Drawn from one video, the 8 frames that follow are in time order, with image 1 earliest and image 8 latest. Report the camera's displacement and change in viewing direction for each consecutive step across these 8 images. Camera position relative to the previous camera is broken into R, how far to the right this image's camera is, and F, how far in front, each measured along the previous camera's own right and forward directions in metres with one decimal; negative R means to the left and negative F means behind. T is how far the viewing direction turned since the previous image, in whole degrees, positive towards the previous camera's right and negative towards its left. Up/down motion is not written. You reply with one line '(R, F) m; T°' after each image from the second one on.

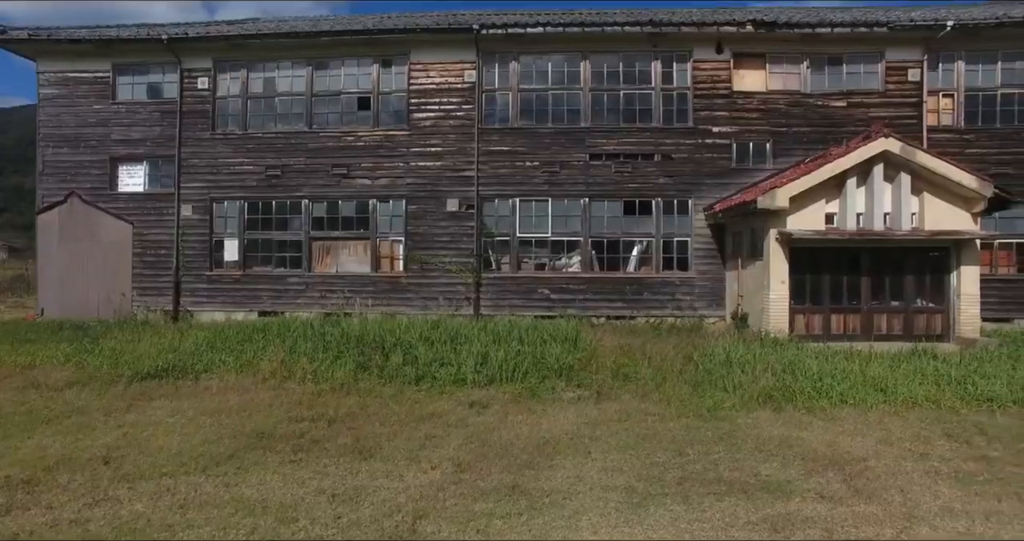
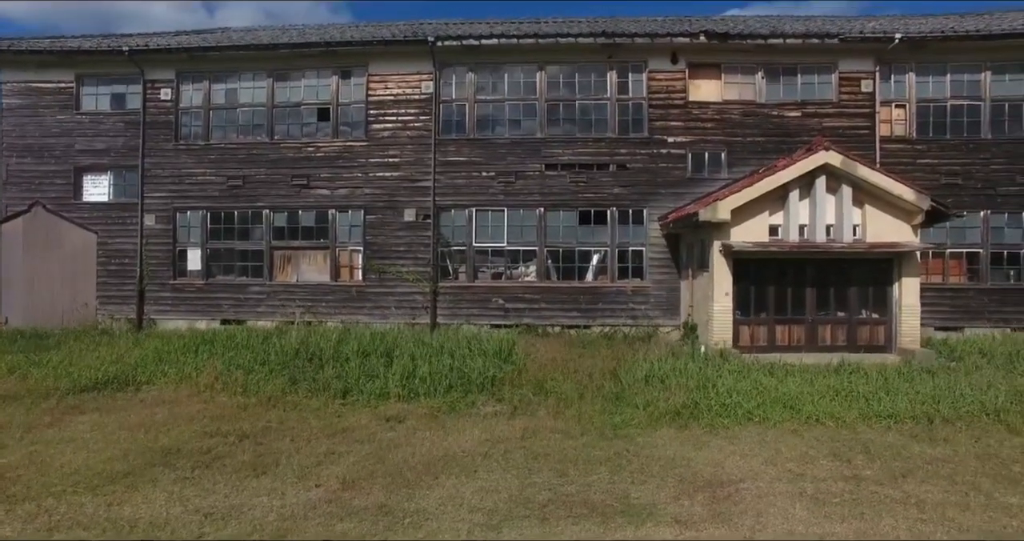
(+1.4, -0.2) m; 0°
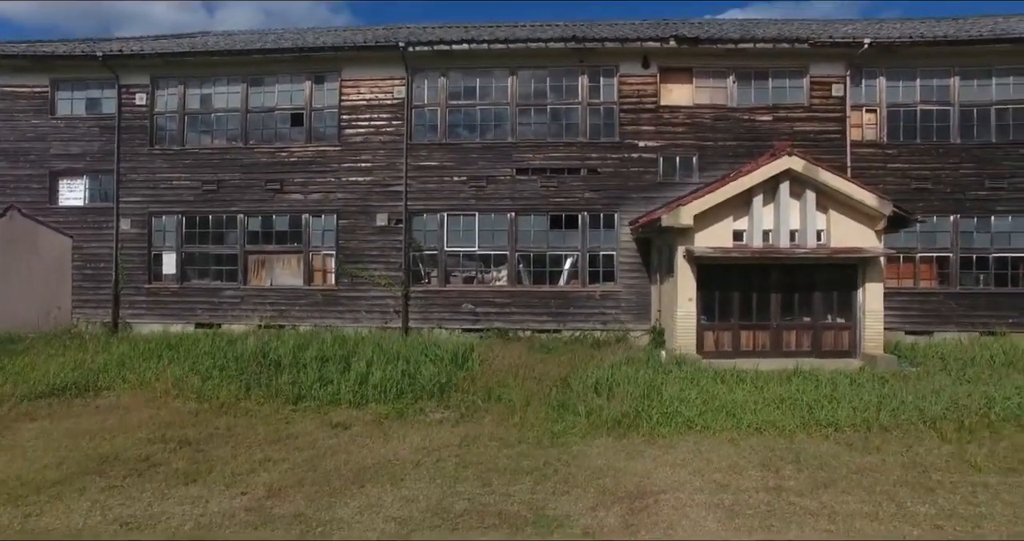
(+0.9, -0.1) m; 0°
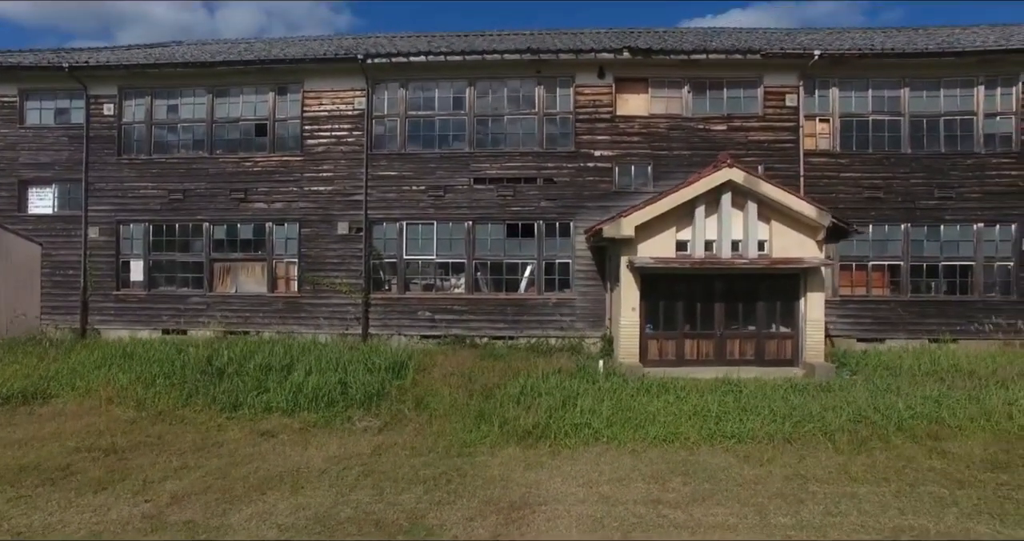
(+1.4, -0.2) m; 0°
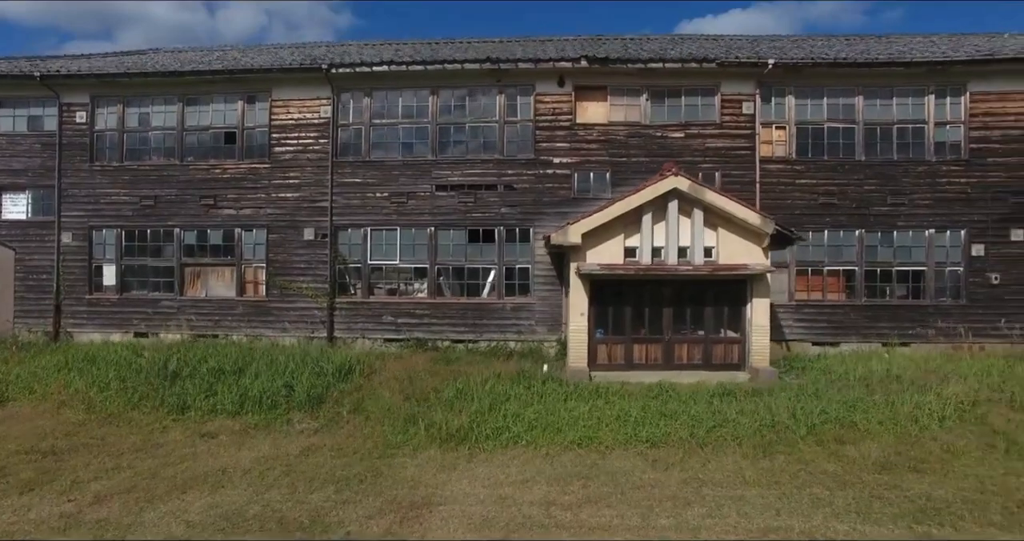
(+1.3, -0.3) m; 0°
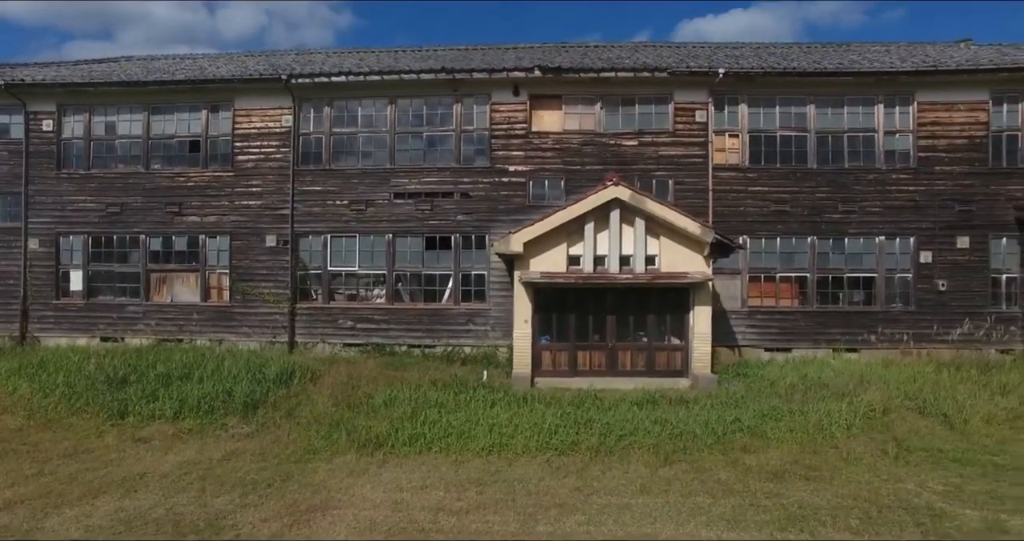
(+1.5, -0.2) m; 0°
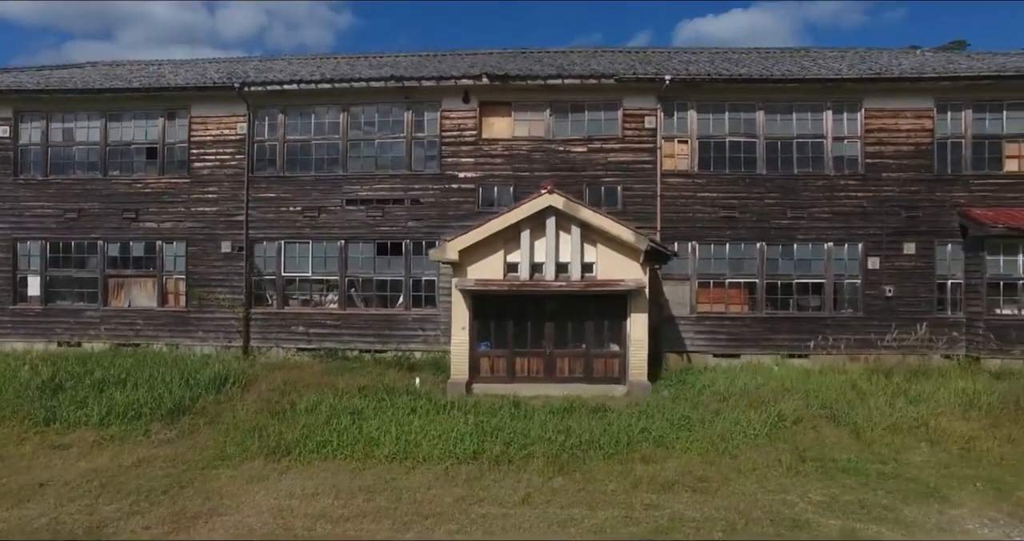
(+1.7, -0.1) m; 0°
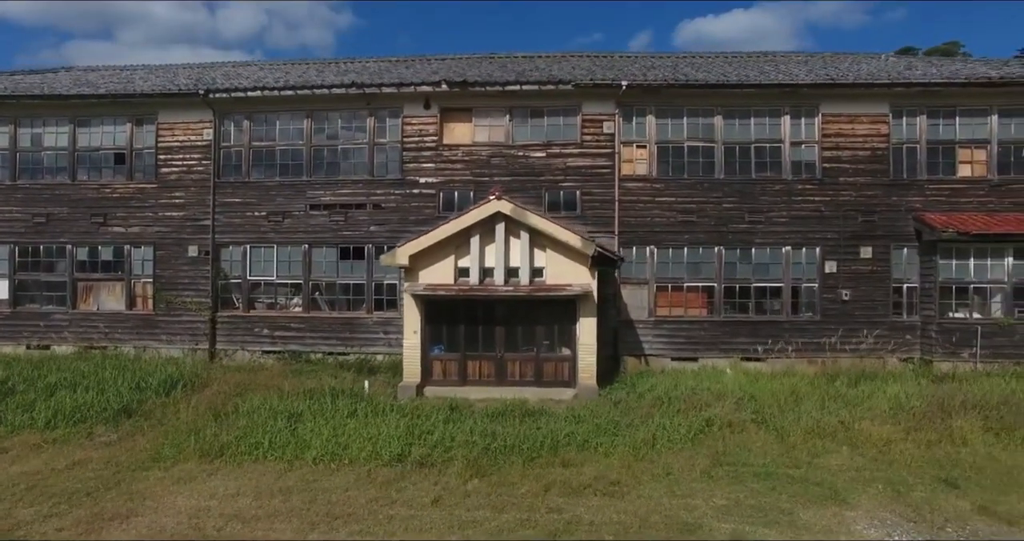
(+1.4, -0.1) m; 0°
